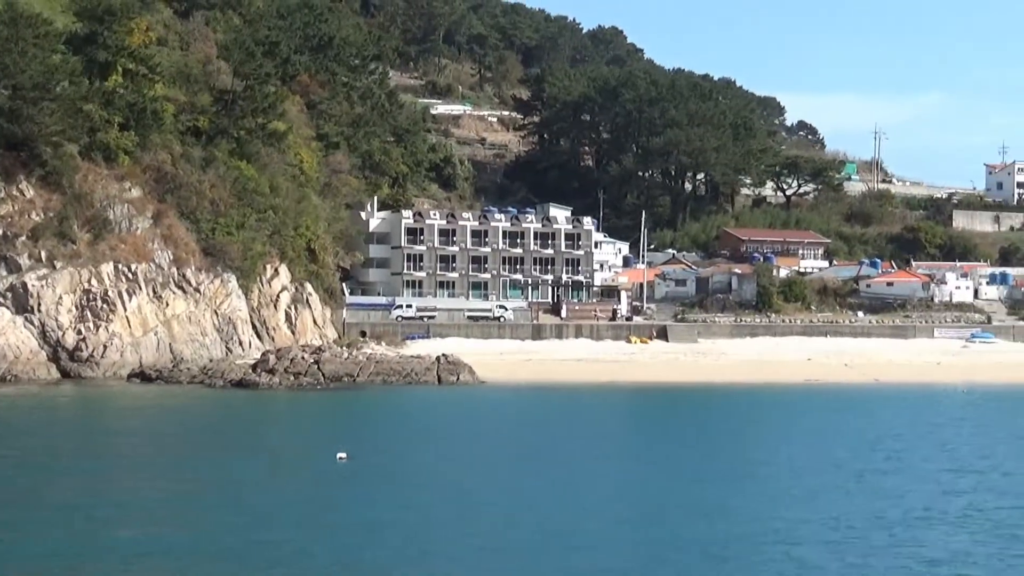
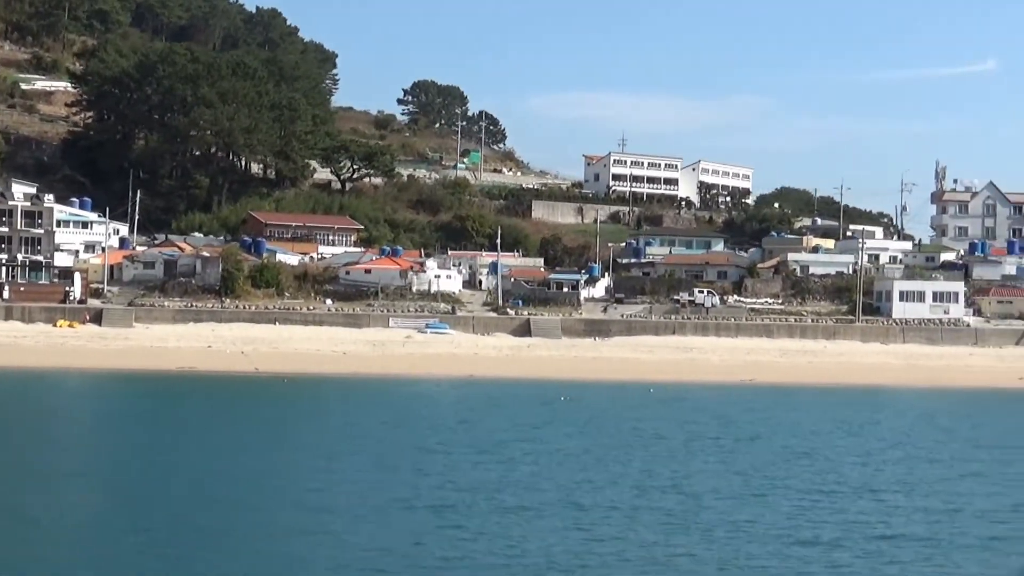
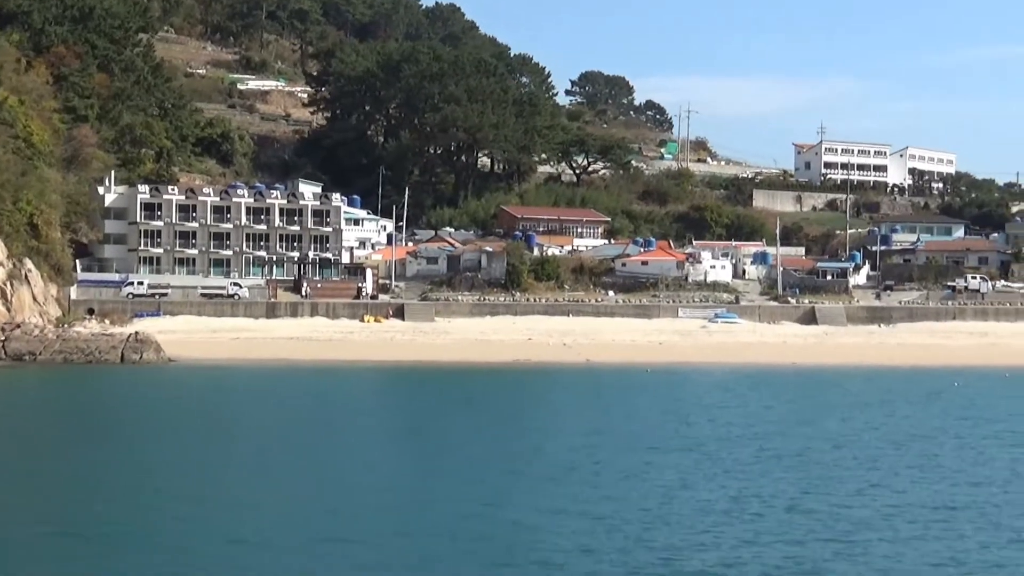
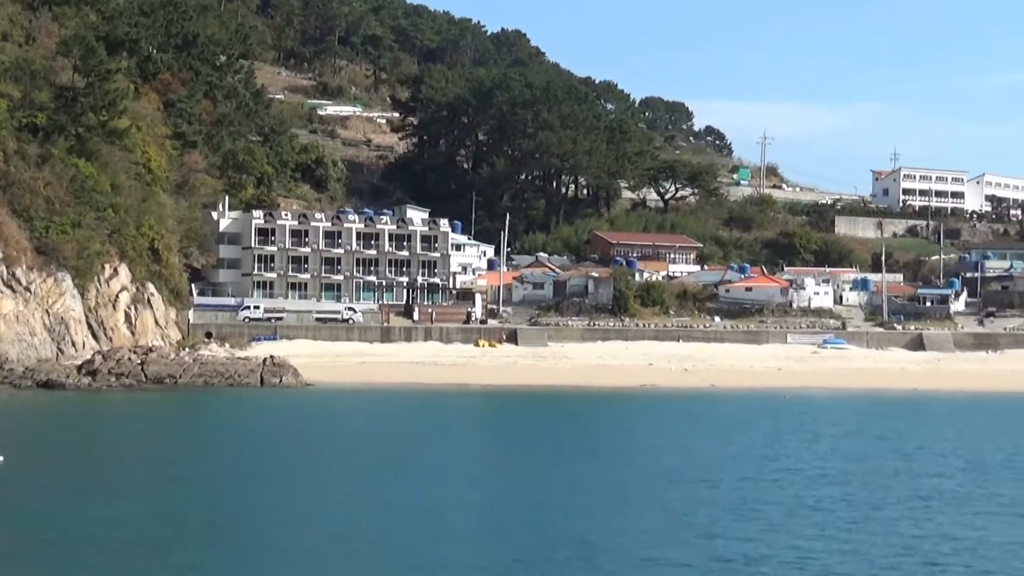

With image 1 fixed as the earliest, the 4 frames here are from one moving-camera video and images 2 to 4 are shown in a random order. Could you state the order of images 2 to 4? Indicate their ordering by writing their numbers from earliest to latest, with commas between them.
4, 3, 2
